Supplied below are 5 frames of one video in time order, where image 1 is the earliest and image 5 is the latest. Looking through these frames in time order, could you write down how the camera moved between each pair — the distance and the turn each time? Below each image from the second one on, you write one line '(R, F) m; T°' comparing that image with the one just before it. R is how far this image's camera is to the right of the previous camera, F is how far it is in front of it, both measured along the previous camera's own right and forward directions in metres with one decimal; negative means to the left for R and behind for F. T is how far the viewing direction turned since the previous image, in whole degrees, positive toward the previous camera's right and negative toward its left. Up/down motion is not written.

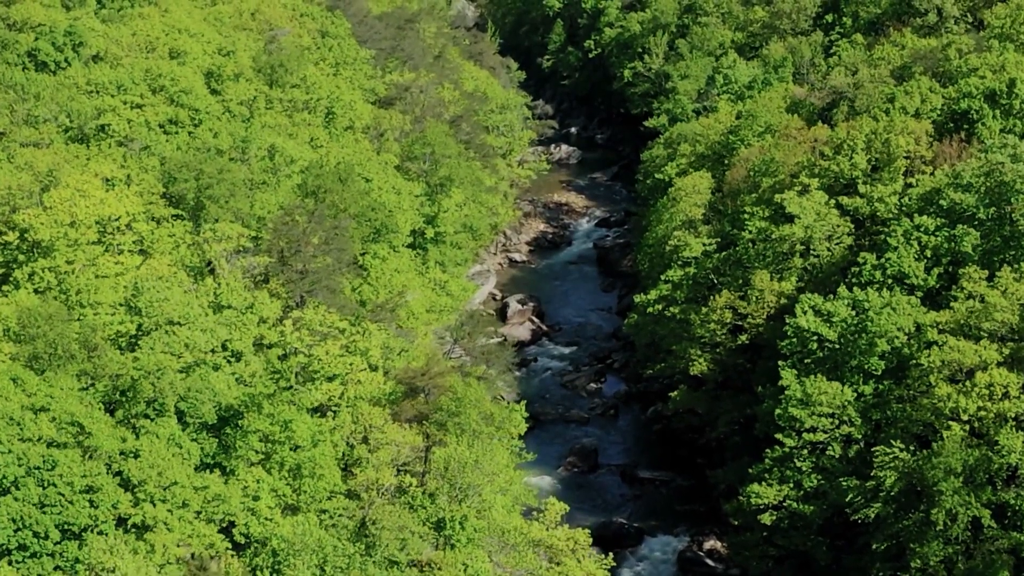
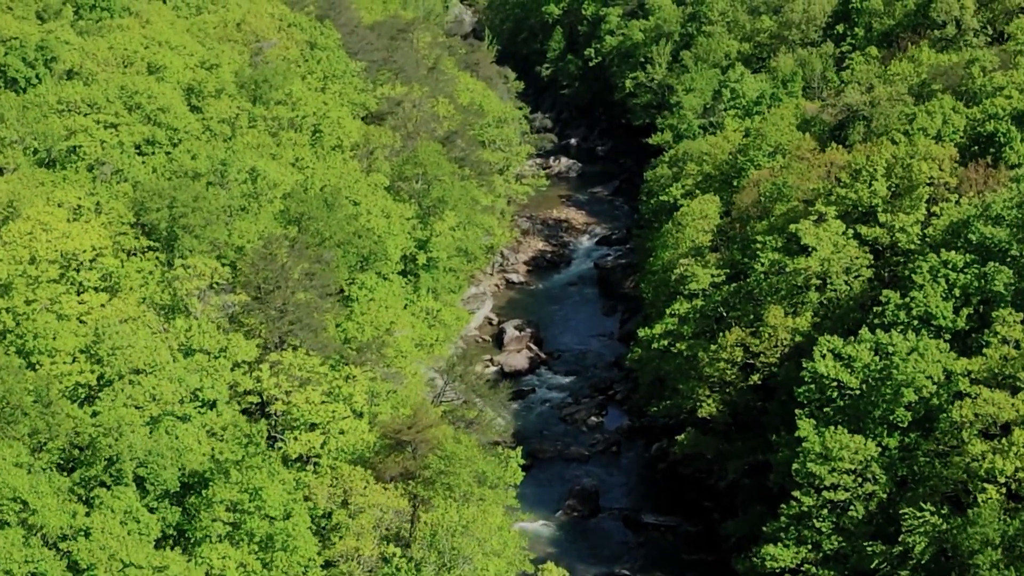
(+0.2, +3.1) m; 0°
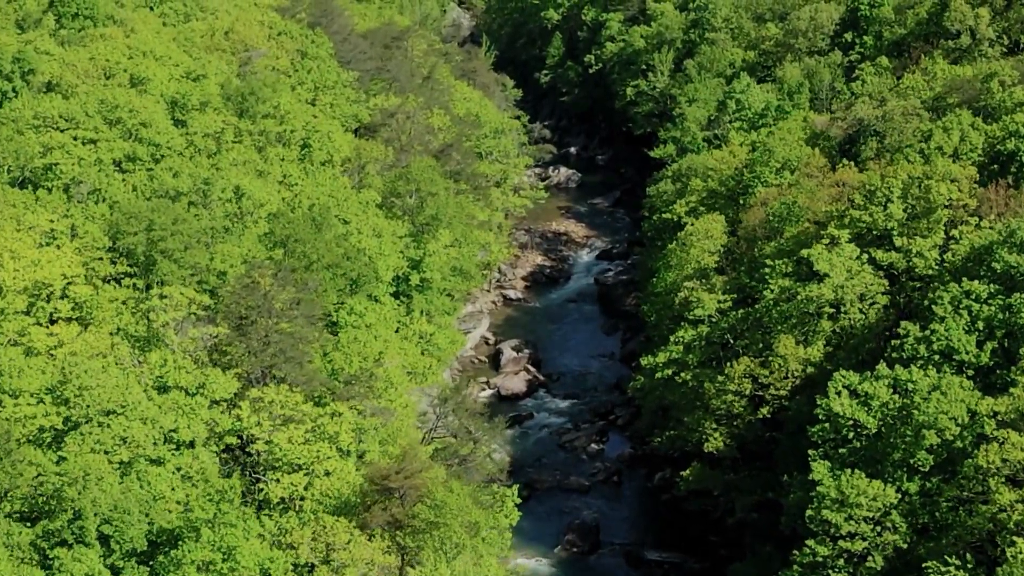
(+0.2, +2.3) m; 0°
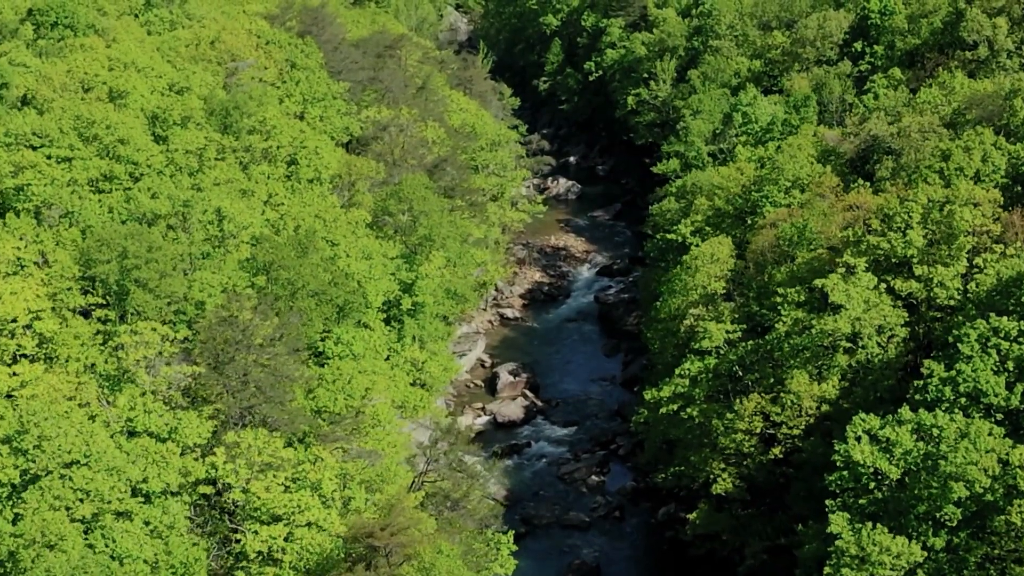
(+0.2, +2.5) m; 0°
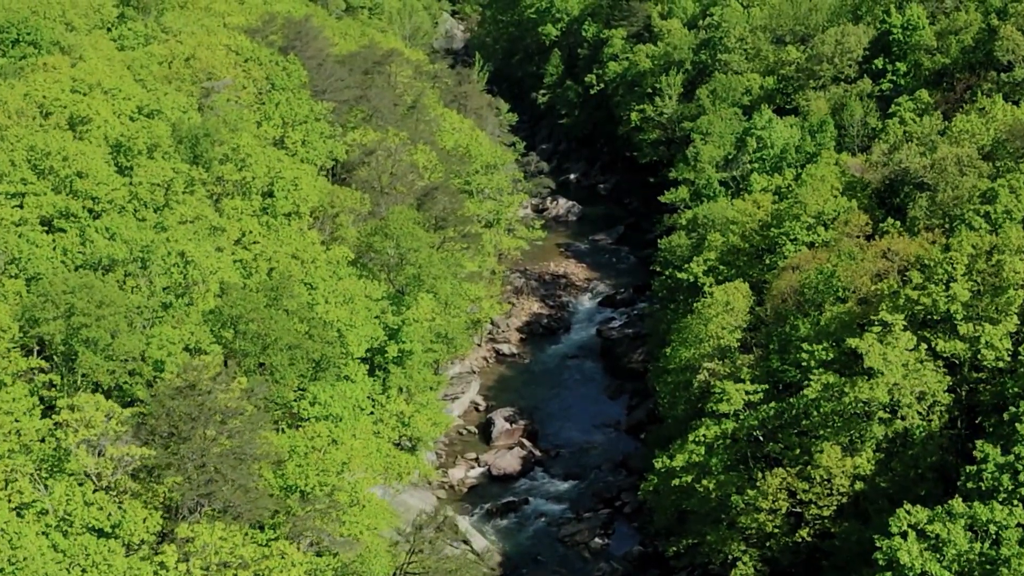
(+0.2, +4.4) m; 0°
